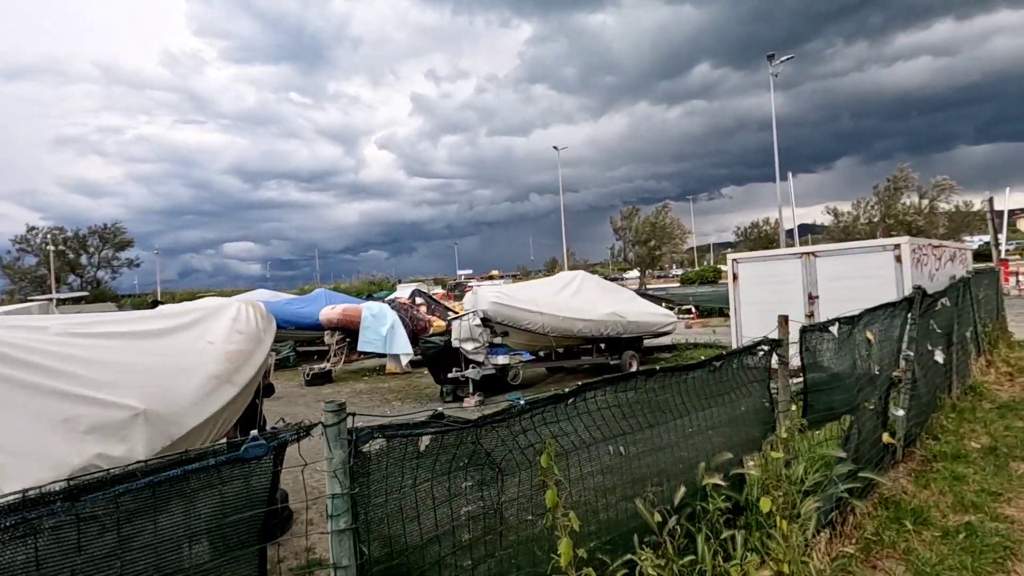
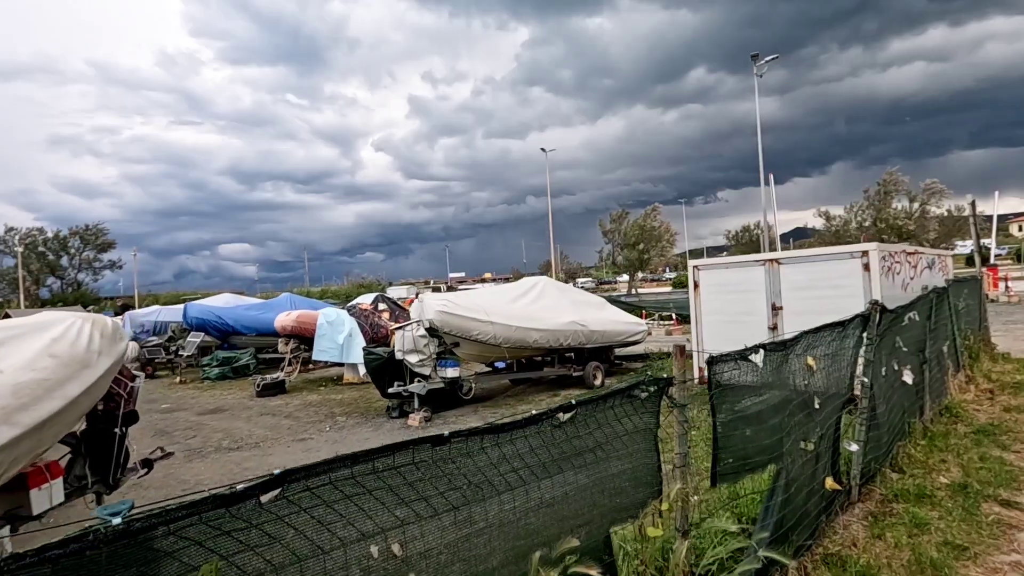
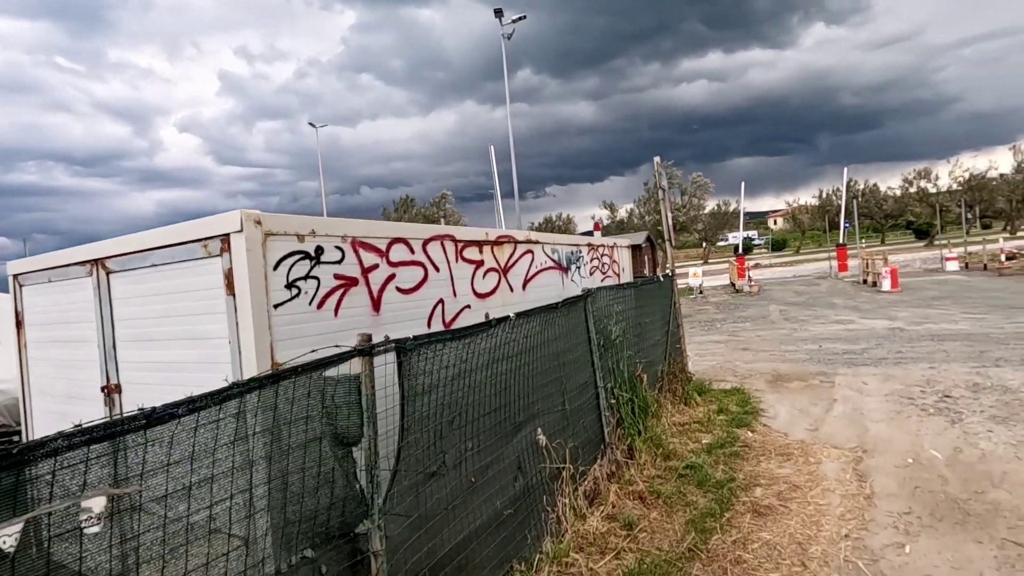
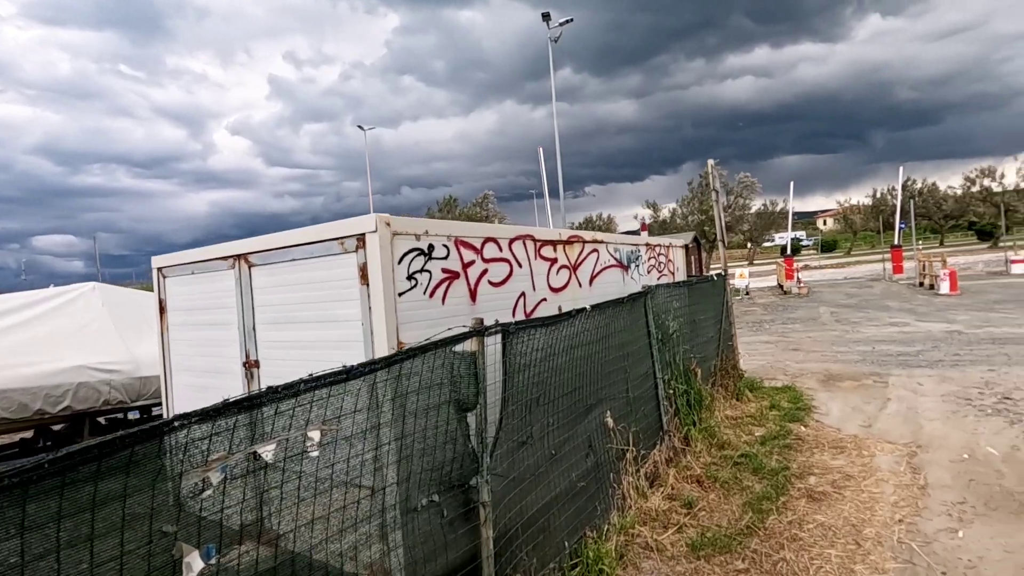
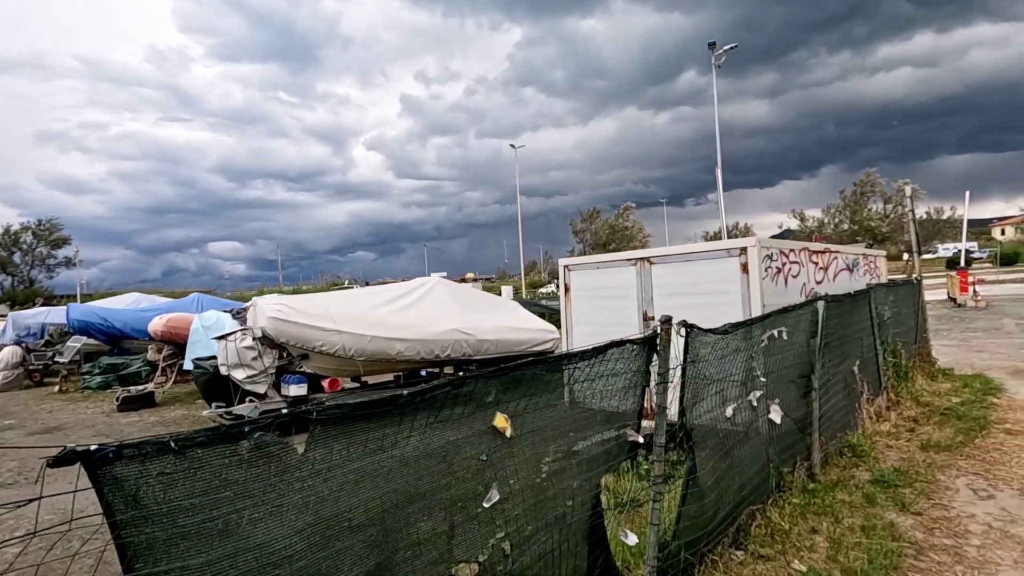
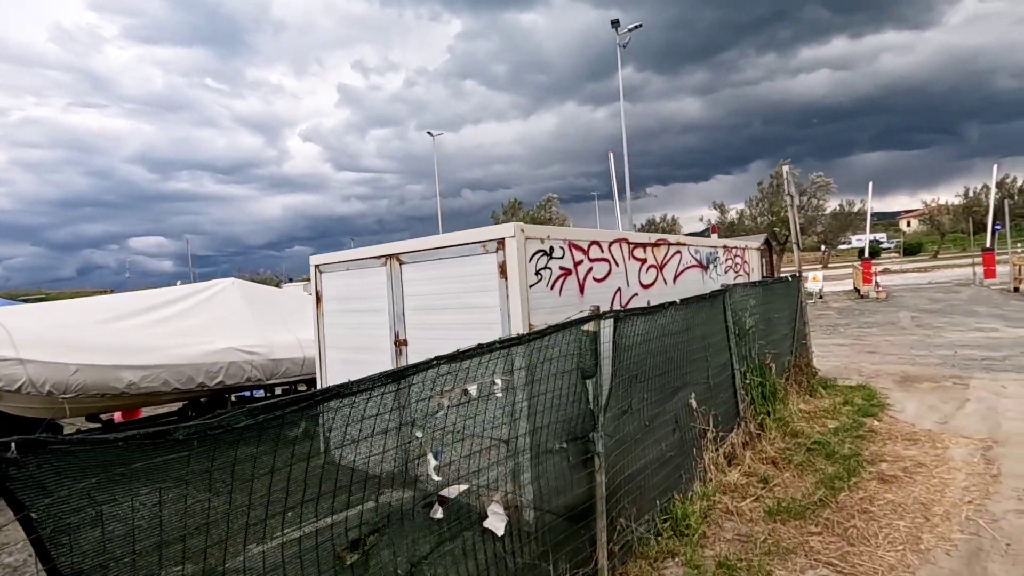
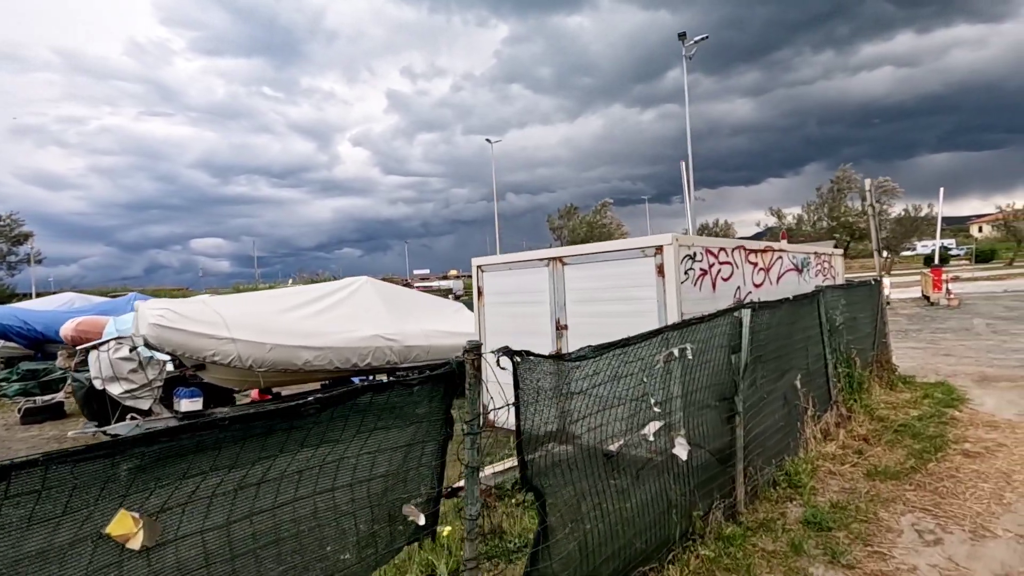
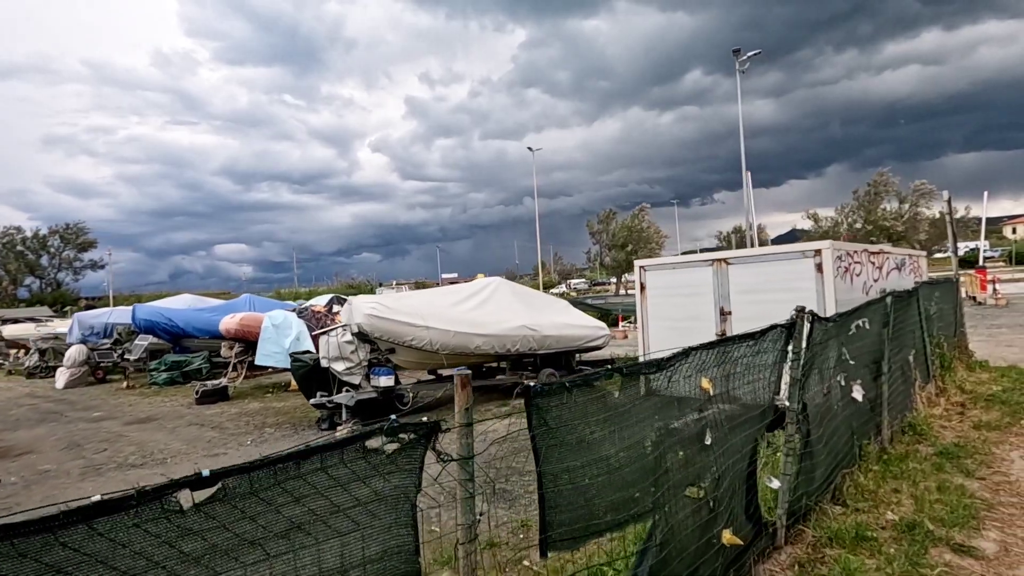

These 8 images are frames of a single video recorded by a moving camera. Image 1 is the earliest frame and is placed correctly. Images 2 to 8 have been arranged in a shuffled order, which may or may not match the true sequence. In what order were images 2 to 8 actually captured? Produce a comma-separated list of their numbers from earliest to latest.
2, 8, 5, 7, 6, 4, 3
